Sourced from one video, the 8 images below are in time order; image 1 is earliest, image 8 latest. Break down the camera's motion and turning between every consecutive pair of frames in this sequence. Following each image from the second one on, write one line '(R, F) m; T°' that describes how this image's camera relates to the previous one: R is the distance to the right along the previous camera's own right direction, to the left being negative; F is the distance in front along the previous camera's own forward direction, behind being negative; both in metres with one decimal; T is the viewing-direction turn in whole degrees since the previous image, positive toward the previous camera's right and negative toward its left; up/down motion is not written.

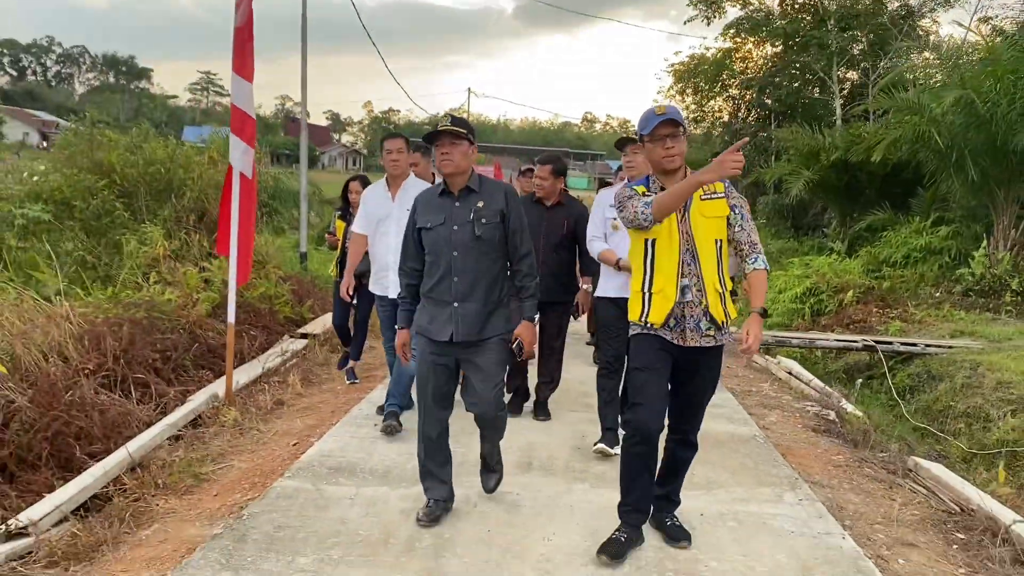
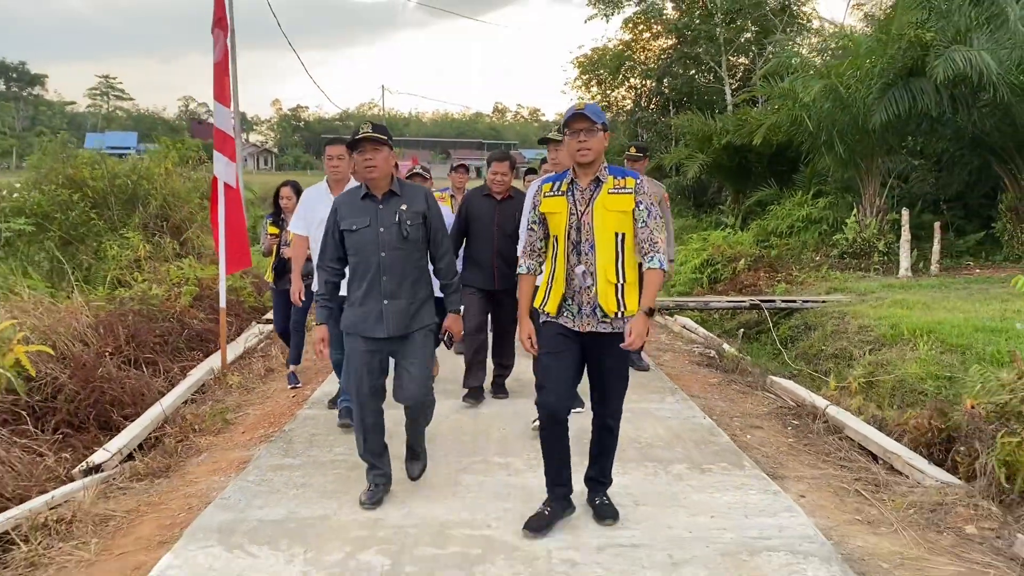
(-0.2, -1.2) m; +5°
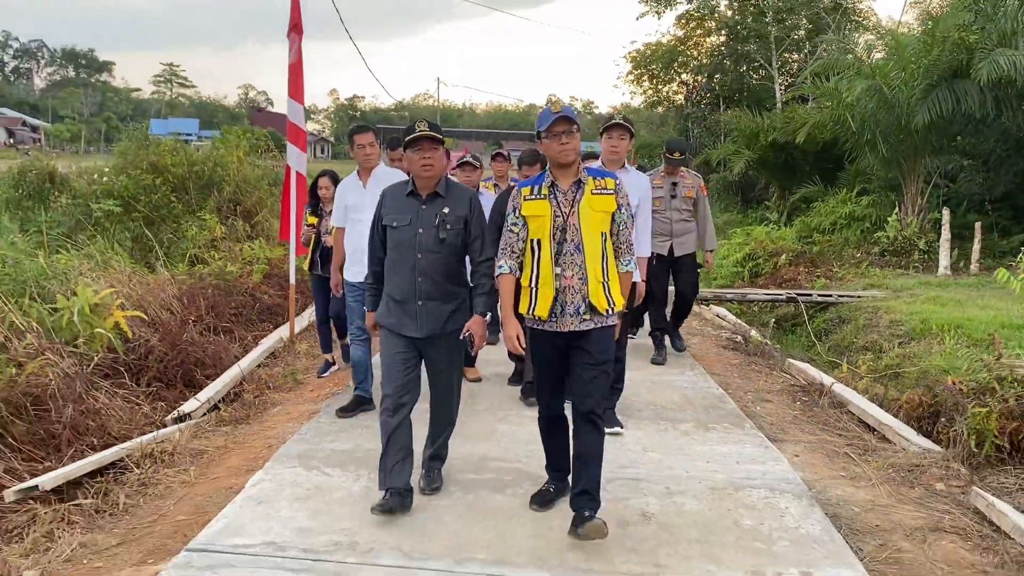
(+0.1, -0.6) m; -3°
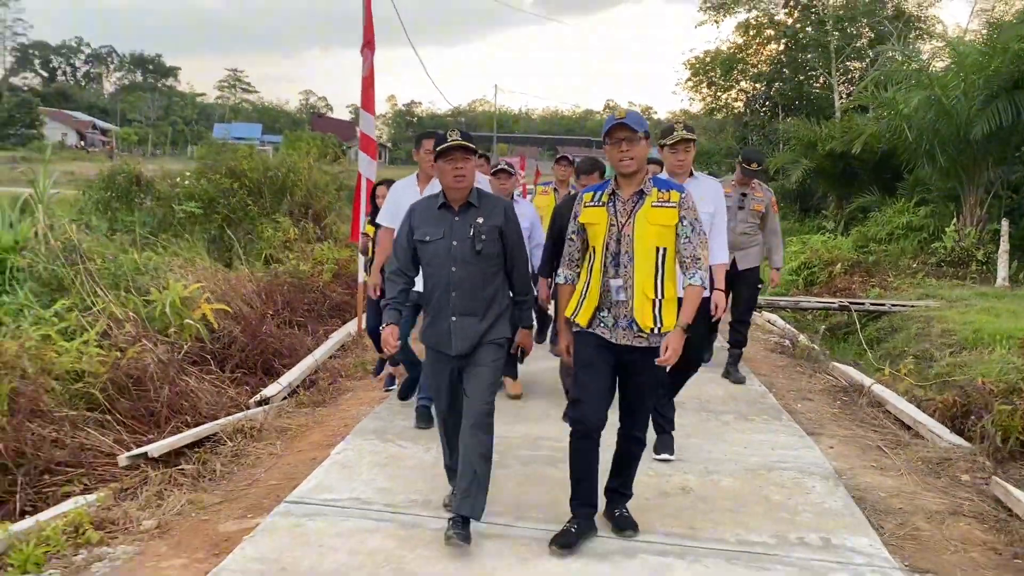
(0.0, -0.4) m; -3°
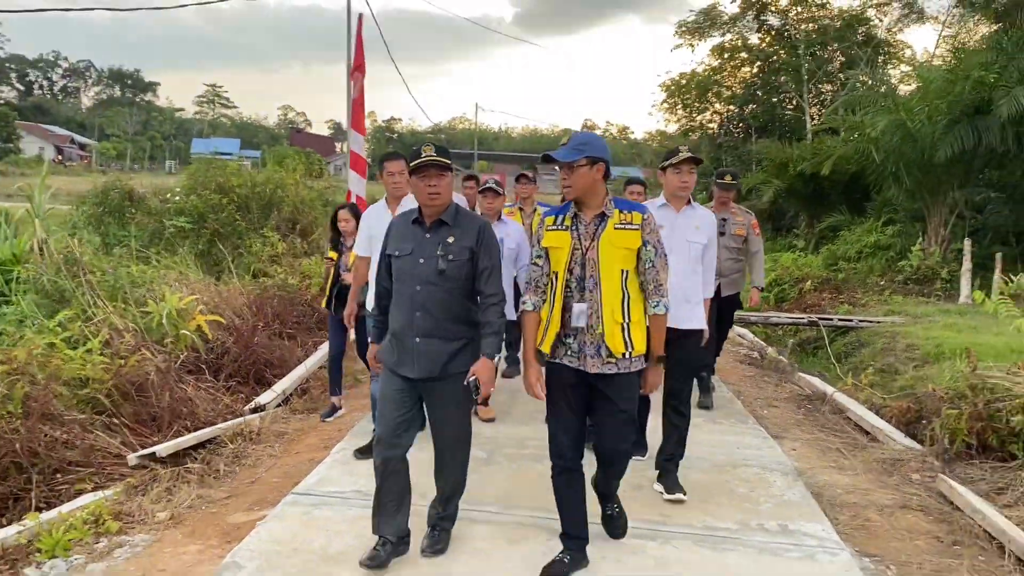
(0.0, -0.3) m; +1°
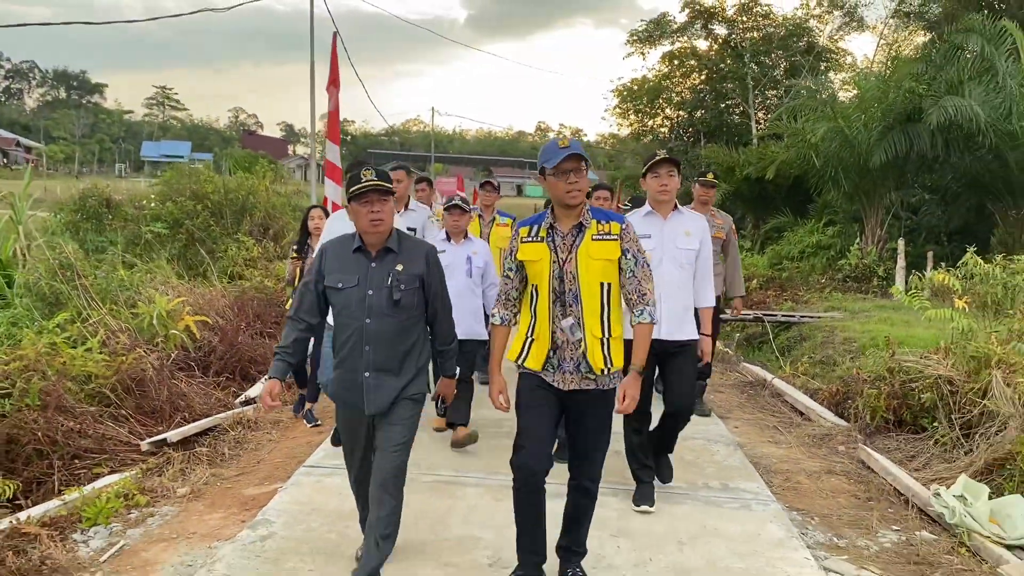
(-0.1, -0.5) m; +3°
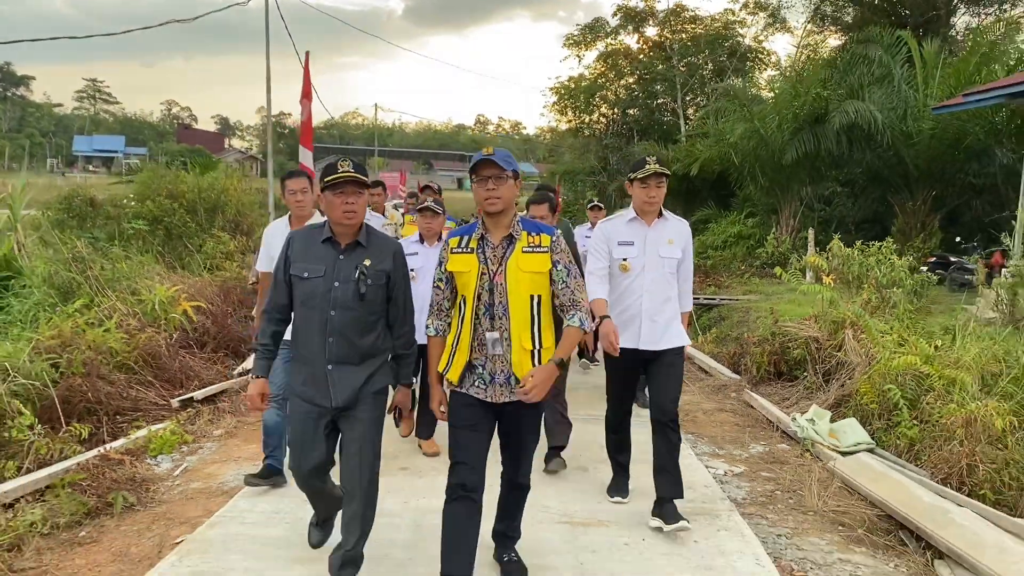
(-0.1, -1.2) m; +4°
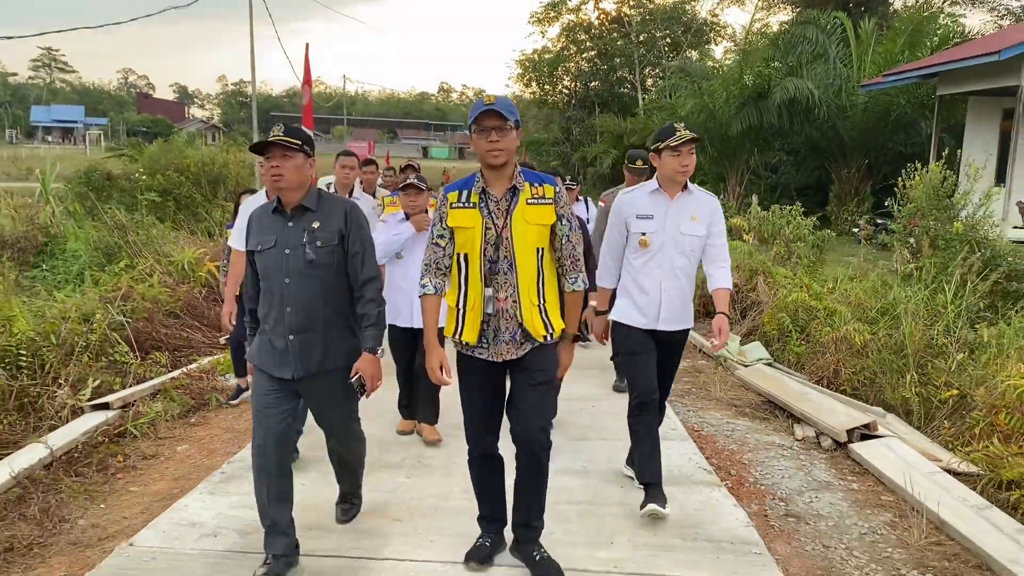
(-0.1, -1.5) m; +2°
